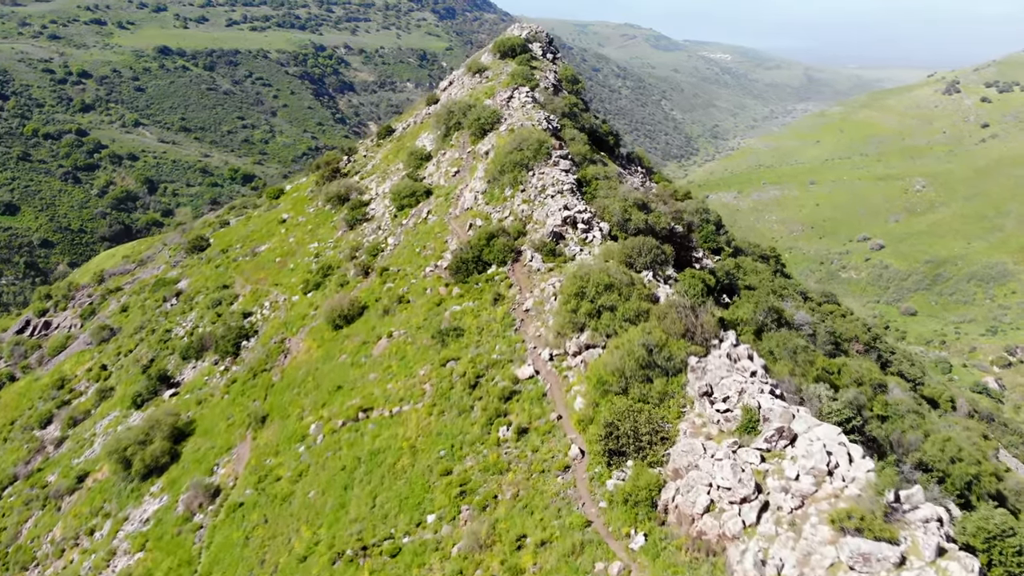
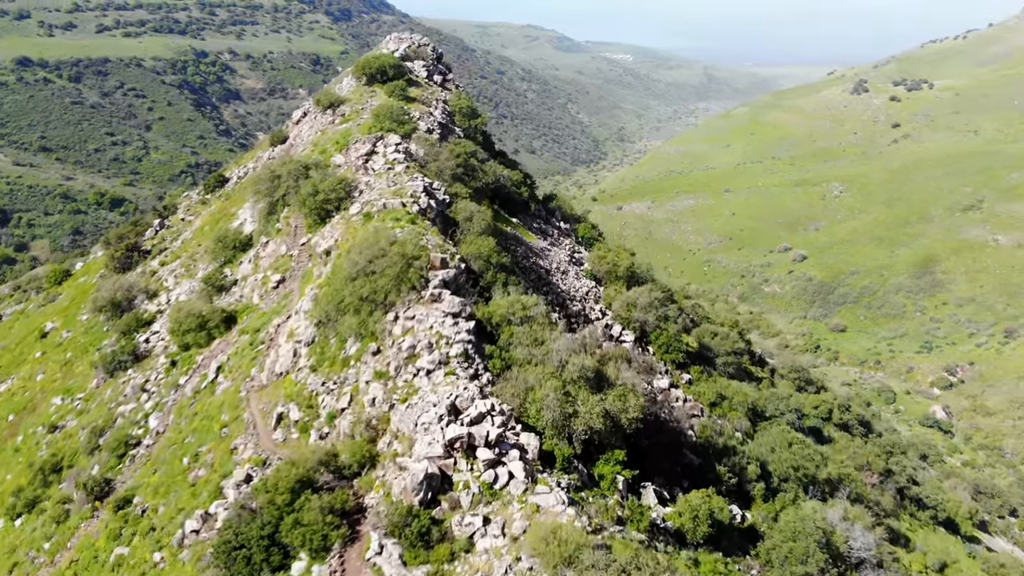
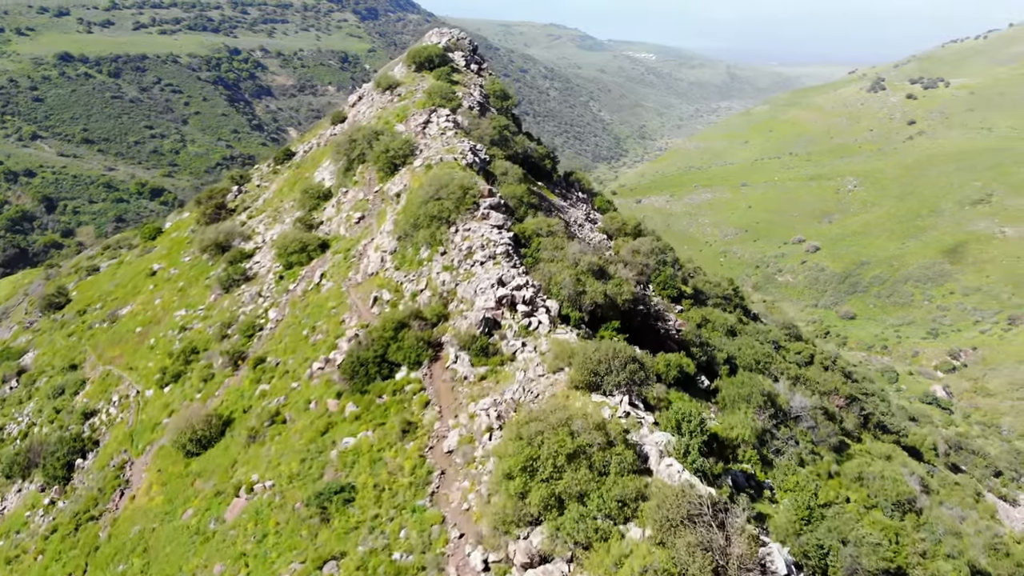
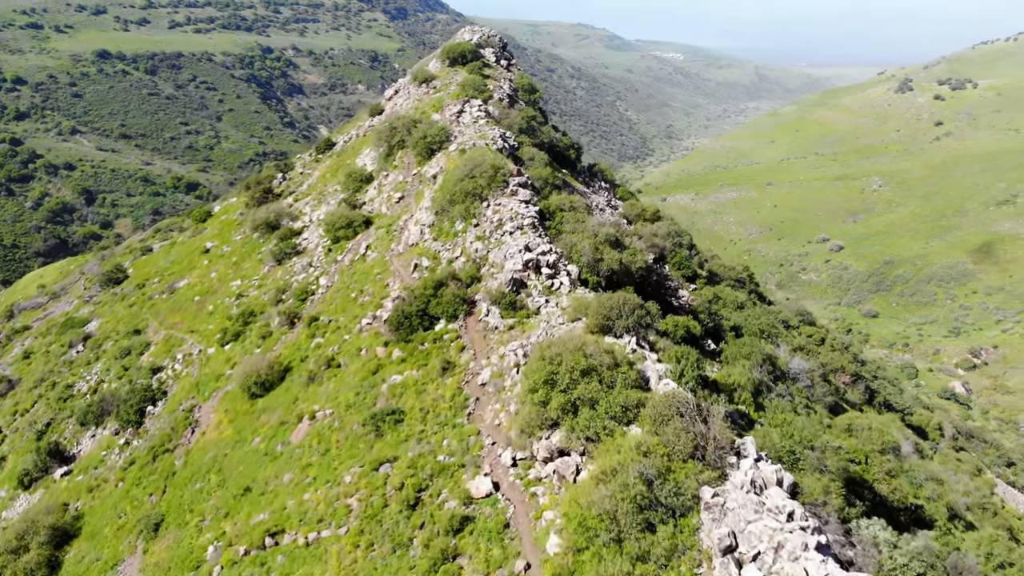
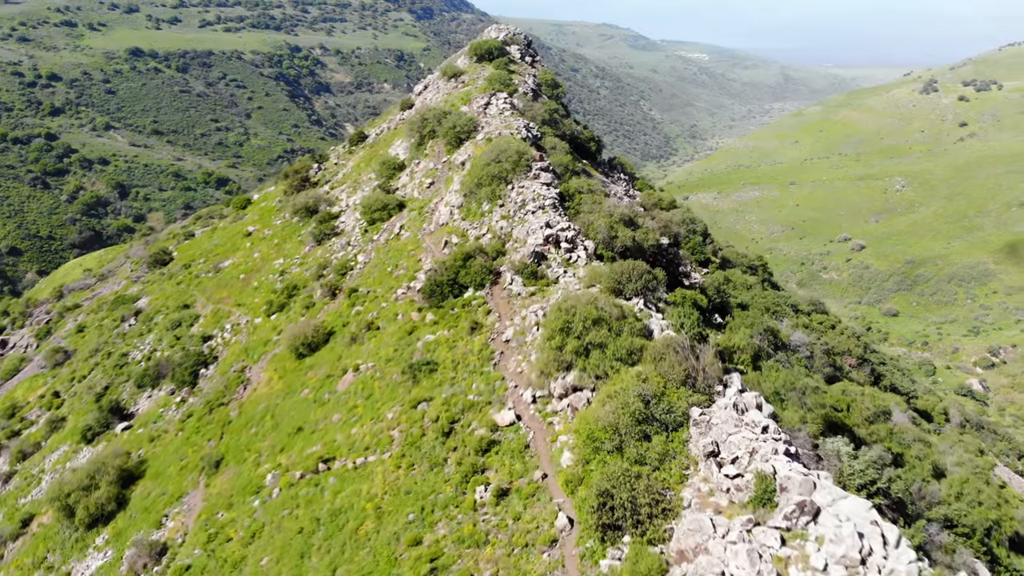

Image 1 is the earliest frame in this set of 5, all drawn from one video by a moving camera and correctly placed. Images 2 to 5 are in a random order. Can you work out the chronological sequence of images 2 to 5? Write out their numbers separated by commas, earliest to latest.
5, 4, 3, 2
